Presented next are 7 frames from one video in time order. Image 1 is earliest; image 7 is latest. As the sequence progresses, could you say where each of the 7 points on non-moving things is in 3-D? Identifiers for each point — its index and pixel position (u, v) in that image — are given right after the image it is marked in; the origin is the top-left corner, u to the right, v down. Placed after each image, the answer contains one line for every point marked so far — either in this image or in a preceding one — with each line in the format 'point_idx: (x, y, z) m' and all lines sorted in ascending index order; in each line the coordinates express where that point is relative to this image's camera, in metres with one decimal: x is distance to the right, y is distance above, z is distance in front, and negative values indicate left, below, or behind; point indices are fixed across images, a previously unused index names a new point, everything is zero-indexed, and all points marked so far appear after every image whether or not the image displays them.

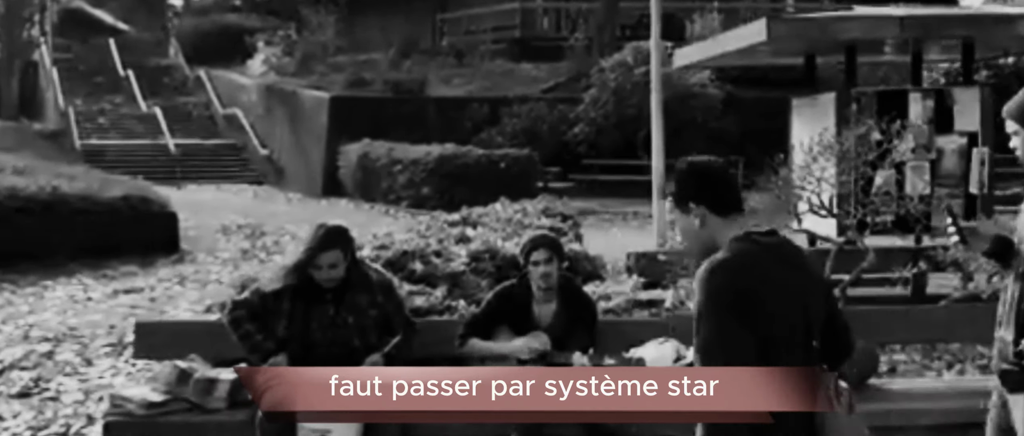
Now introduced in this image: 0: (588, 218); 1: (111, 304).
0: (+1.1, 0.0, +17.1) m
1: (-3.9, -0.8, +11.5) m
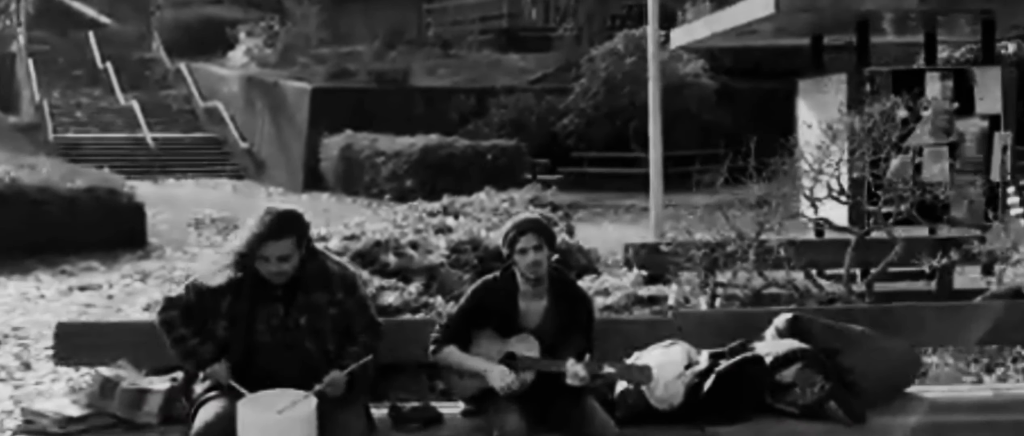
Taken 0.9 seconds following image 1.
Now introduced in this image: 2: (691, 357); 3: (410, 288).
0: (+0.9, +0.1, +16.3) m
1: (-4.0, -0.7, +10.6) m
2: (+0.7, -0.6, +4.8) m
3: (-0.7, -0.4, +7.5) m
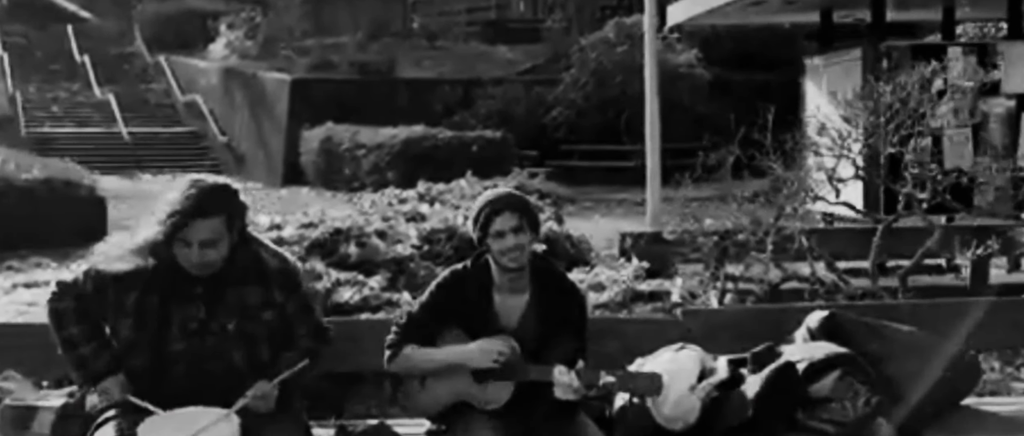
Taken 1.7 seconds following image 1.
0: (+0.8, +0.2, +15.4) m
1: (-4.1, -0.7, +9.7) m
2: (+0.6, -0.5, +3.9) m
3: (-0.8, -0.4, +6.7) m
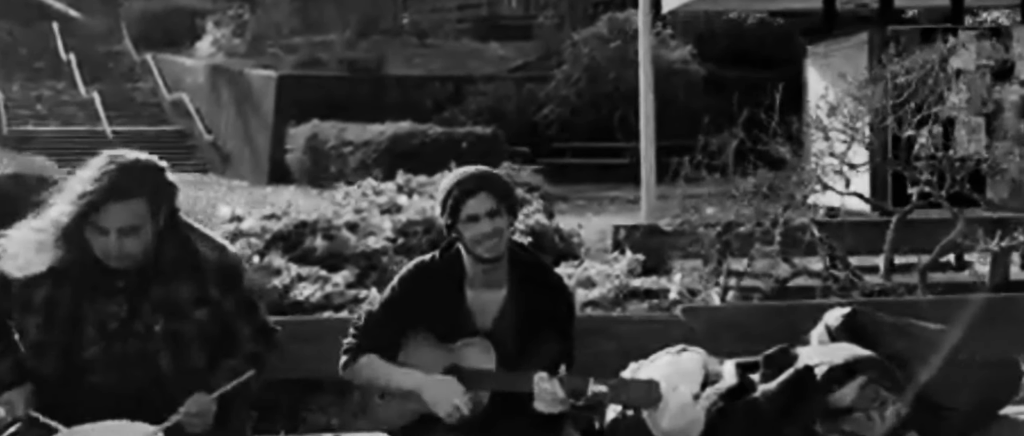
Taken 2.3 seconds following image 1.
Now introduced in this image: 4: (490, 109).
0: (+0.6, +0.2, +14.9) m
1: (-4.2, -0.6, +9.2) m
2: (+0.6, -0.4, +3.4) m
3: (-0.8, -0.3, +6.1) m
4: (-0.4, +1.8, +19.6) m
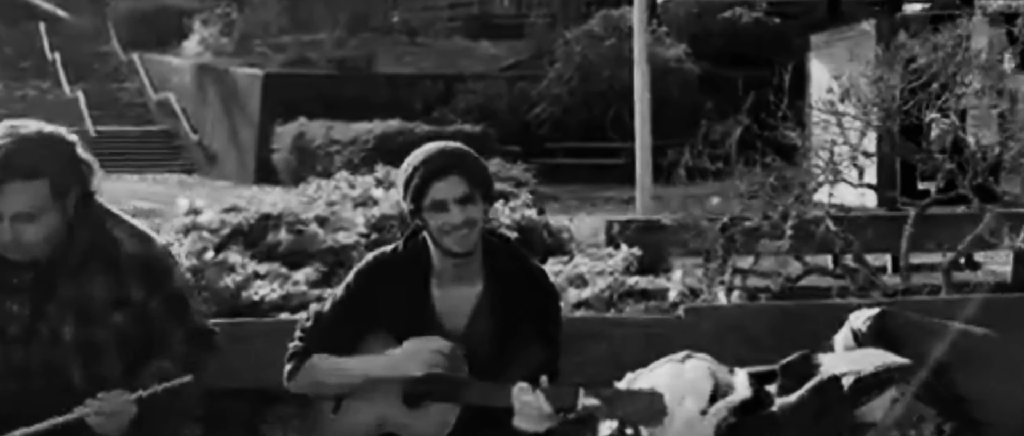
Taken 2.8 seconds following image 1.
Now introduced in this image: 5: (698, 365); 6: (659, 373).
0: (+0.5, +0.2, +14.4) m
1: (-4.3, -0.6, +8.7) m
2: (+0.5, -0.4, +2.9) m
3: (-0.9, -0.3, +5.7) m
4: (-0.5, +1.8, +19.1) m
5: (+0.5, -0.4, +3.0) m
6: (+0.4, -0.4, +3.0) m
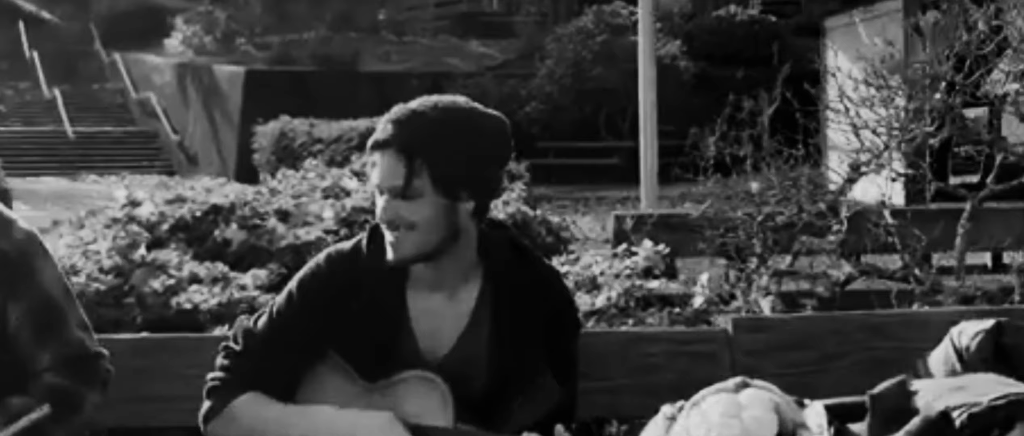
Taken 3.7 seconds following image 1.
0: (+0.4, +0.2, +13.7) m
1: (-4.4, -0.6, +7.9) m
2: (+0.5, -0.4, +2.2) m
3: (-0.9, -0.3, +4.9) m
4: (-0.7, +1.8, +18.4) m
5: (+0.5, -0.3, +2.2) m
6: (+0.4, -0.3, +2.2) m
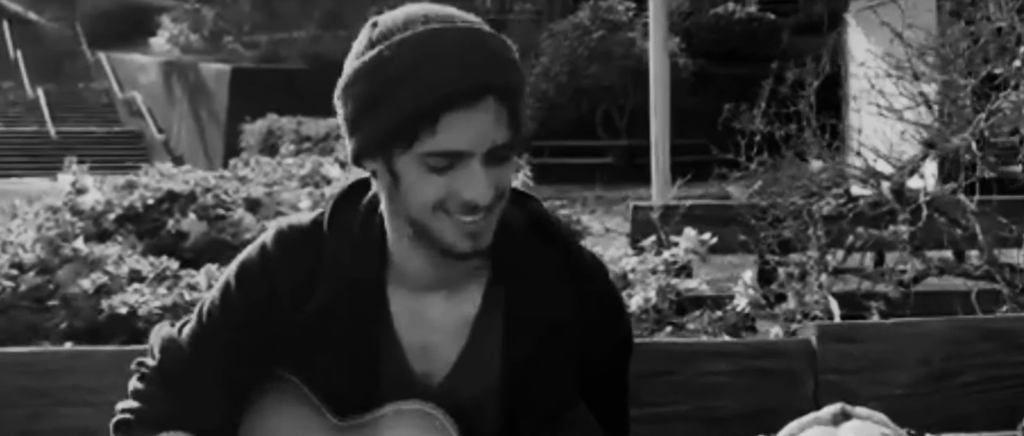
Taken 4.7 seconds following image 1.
0: (+0.3, +0.2, +13.1) m
1: (-4.4, -0.6, +7.2) m
2: (+0.5, -0.3, +1.6) m
3: (-0.9, -0.2, +4.3) m
4: (-0.8, +1.7, +17.8) m
5: (+0.5, -0.3, +1.6) m
6: (+0.4, -0.3, +1.6) m
